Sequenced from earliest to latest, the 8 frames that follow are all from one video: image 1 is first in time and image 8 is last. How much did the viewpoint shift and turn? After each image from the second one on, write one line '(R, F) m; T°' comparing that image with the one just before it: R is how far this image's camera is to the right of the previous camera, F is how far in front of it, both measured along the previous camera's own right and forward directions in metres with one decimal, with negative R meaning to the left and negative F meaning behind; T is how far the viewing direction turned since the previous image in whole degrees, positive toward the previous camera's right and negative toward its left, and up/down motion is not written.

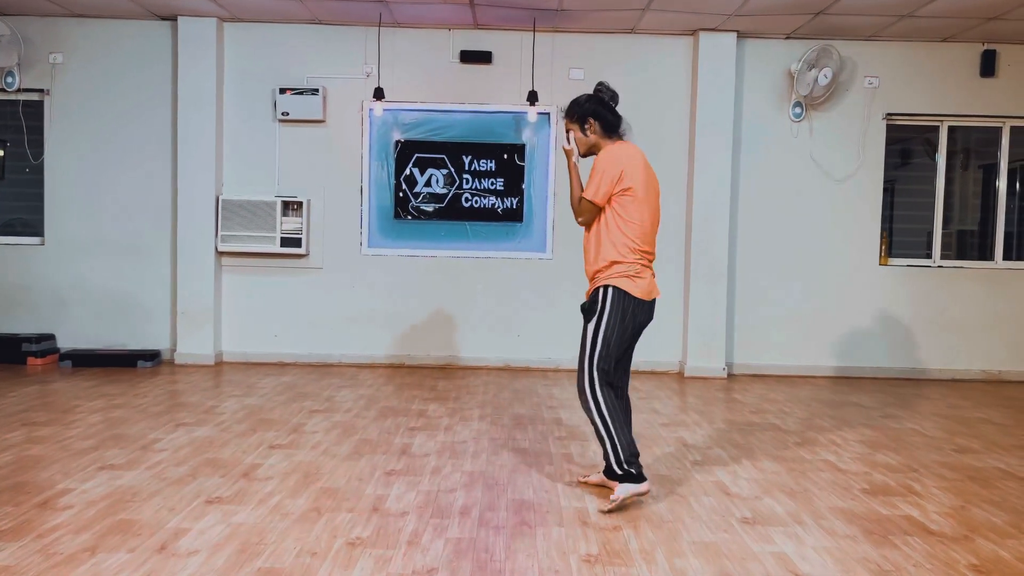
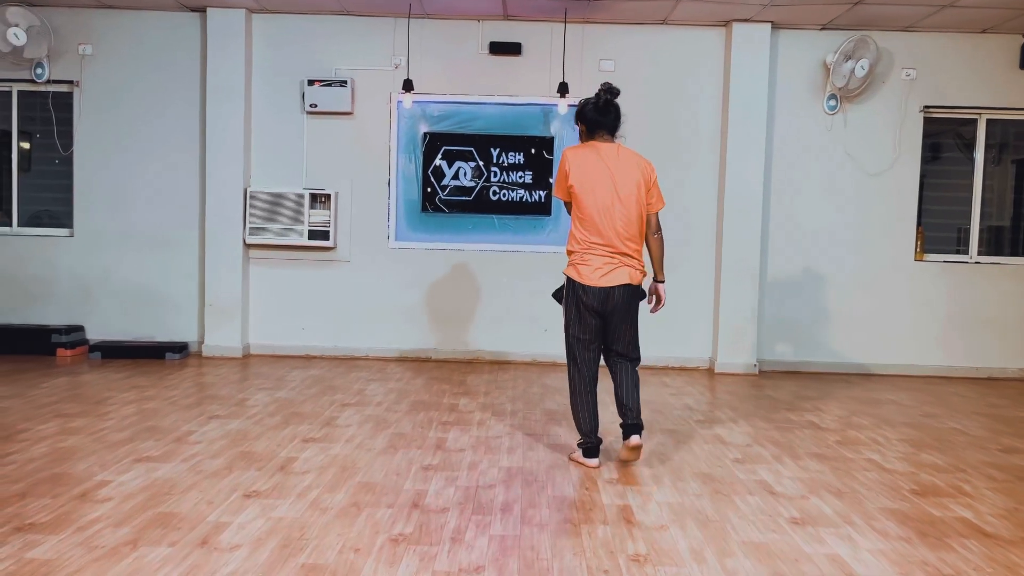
(-0.1, +0.1) m; -1°
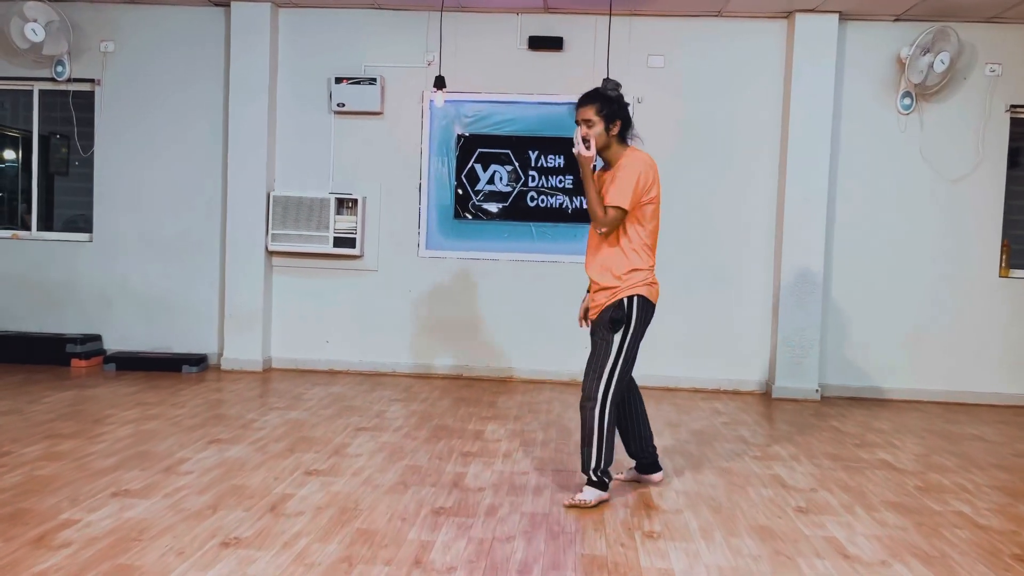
(+0.1, +0.4) m; -3°
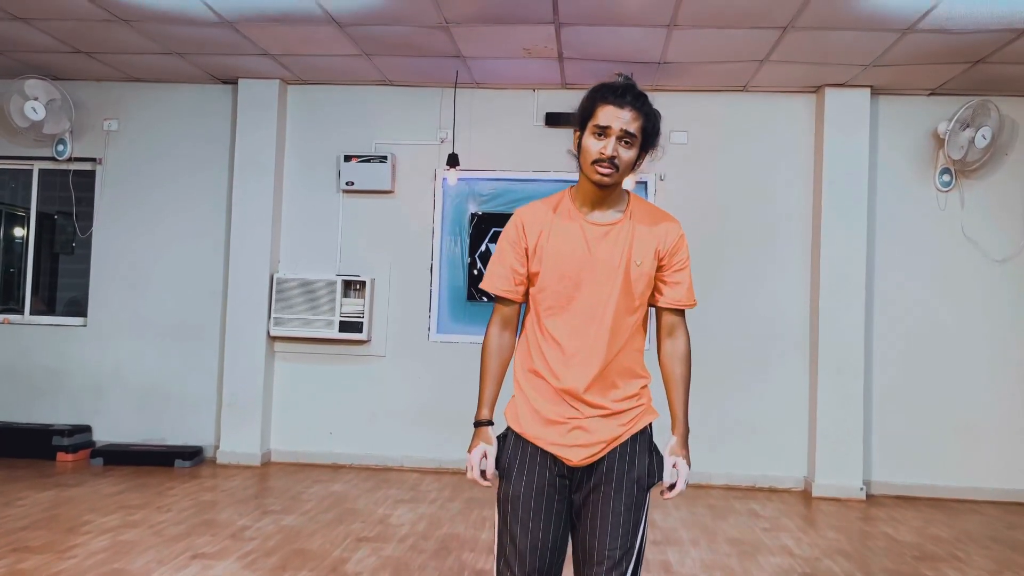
(0.0, +0.3) m; -1°
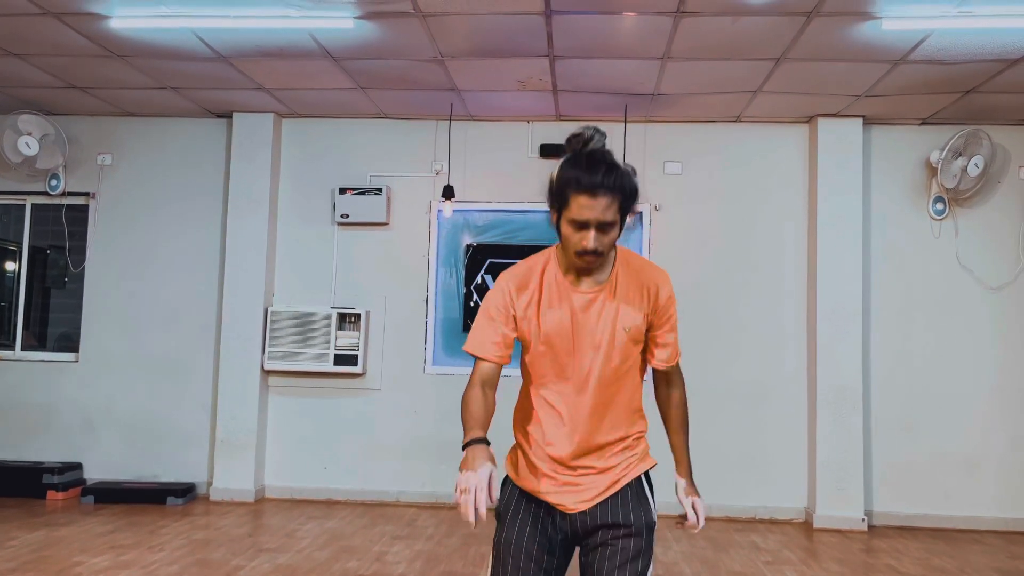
(0.0, 0.0) m; 0°
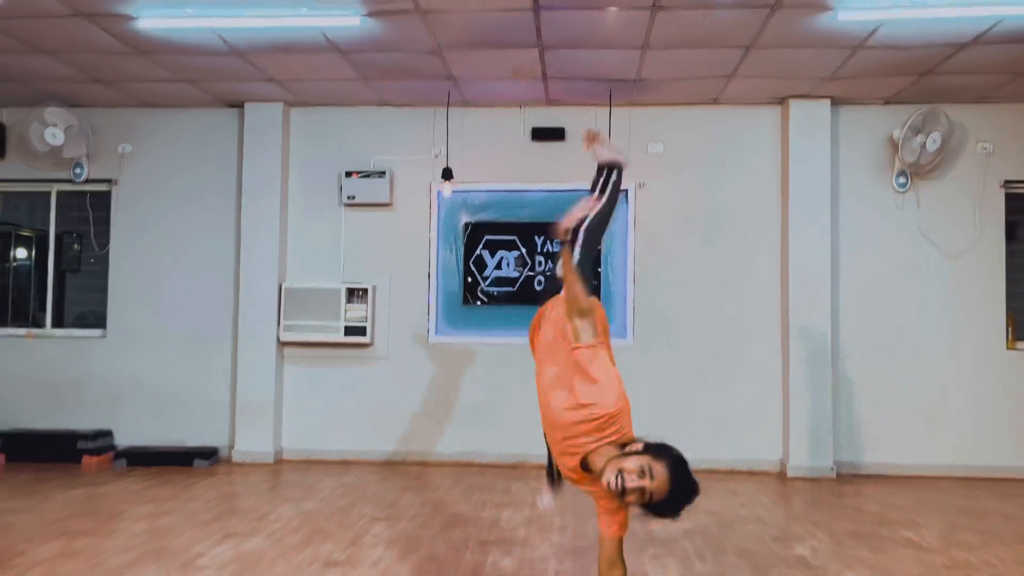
(0.0, -0.4) m; 0°
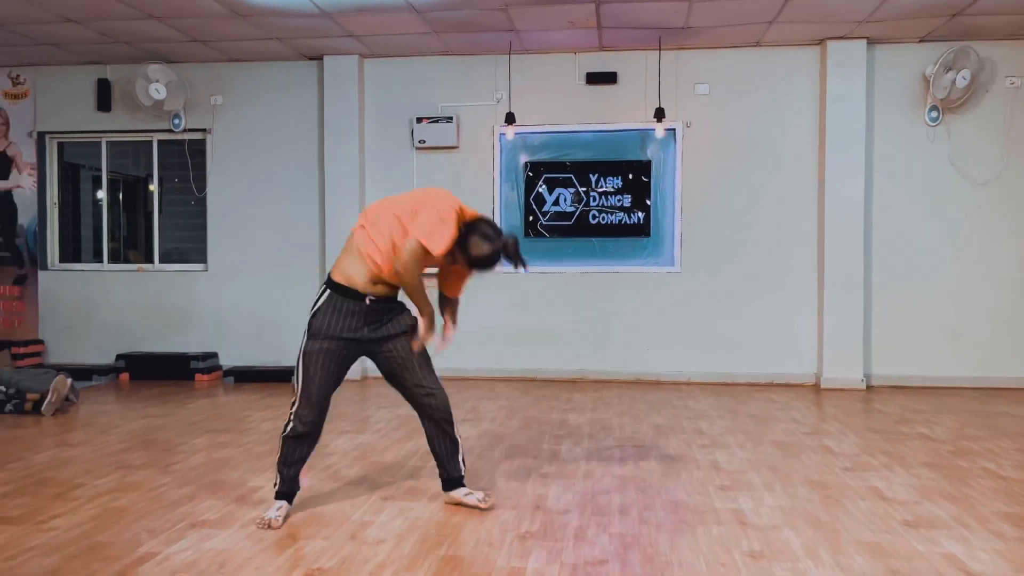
(-0.1, -0.6) m; -3°
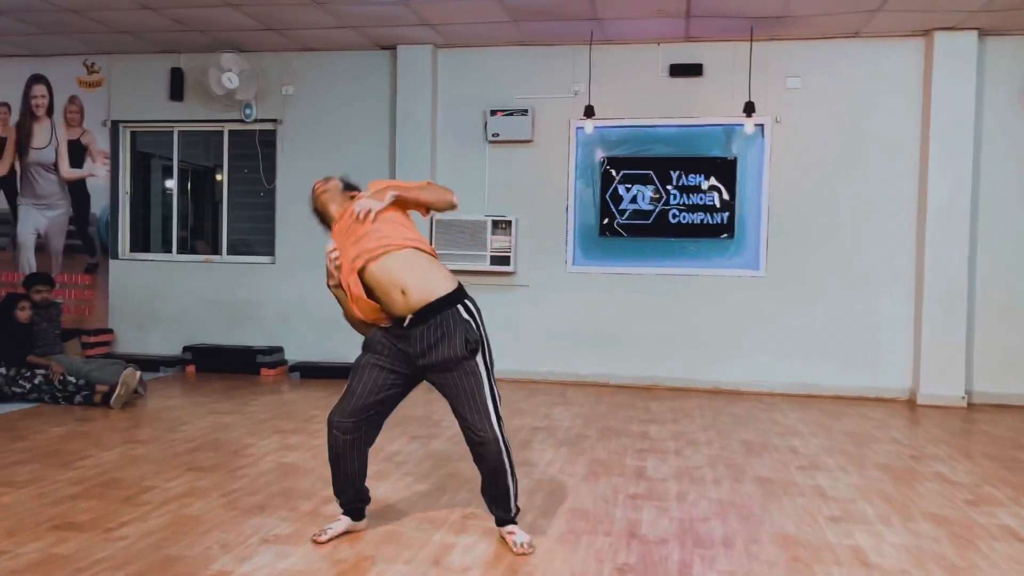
(-0.1, +0.2) m; -4°
